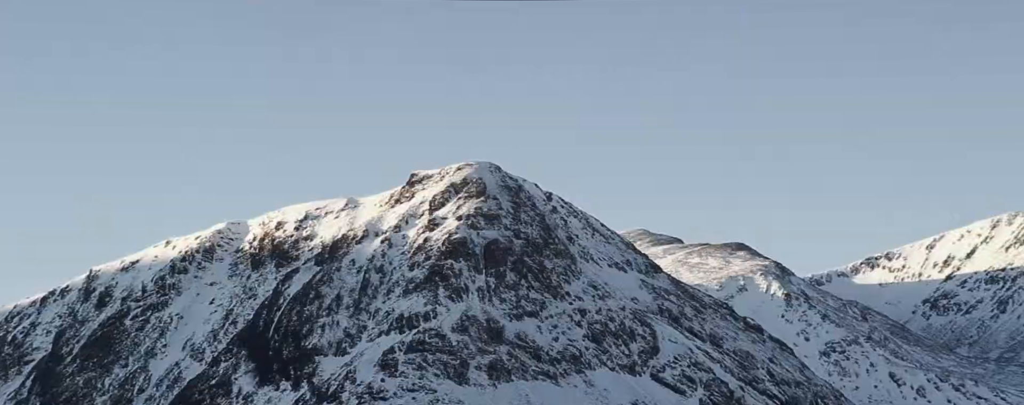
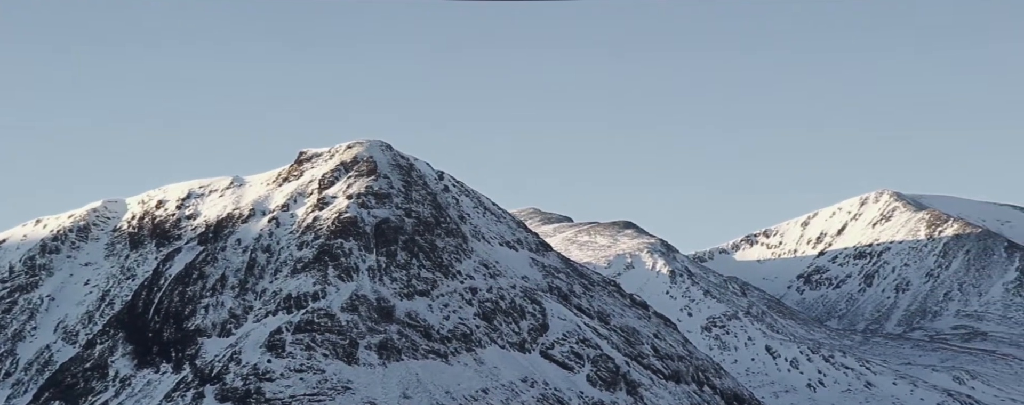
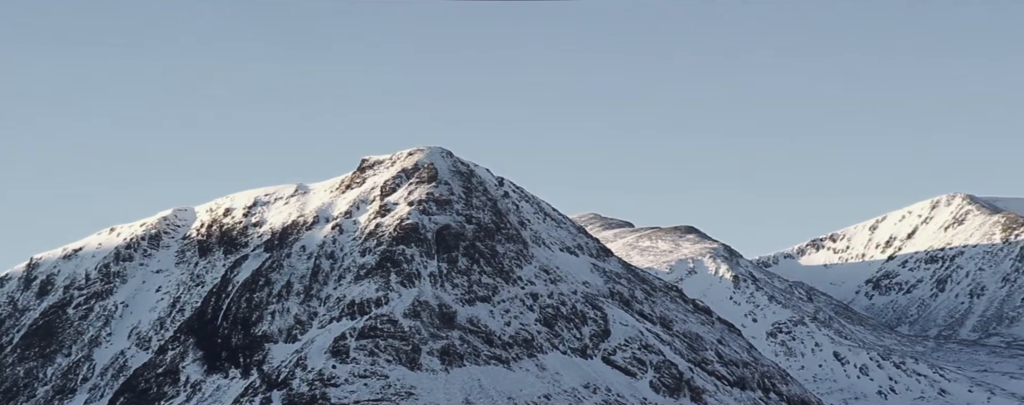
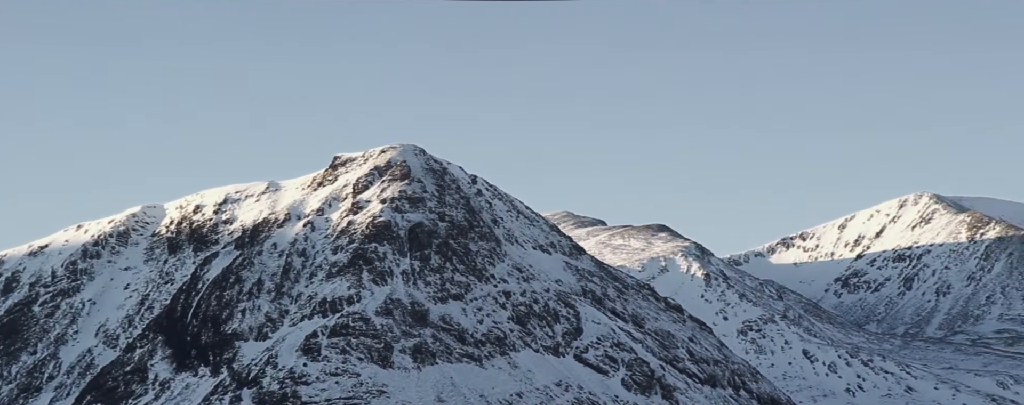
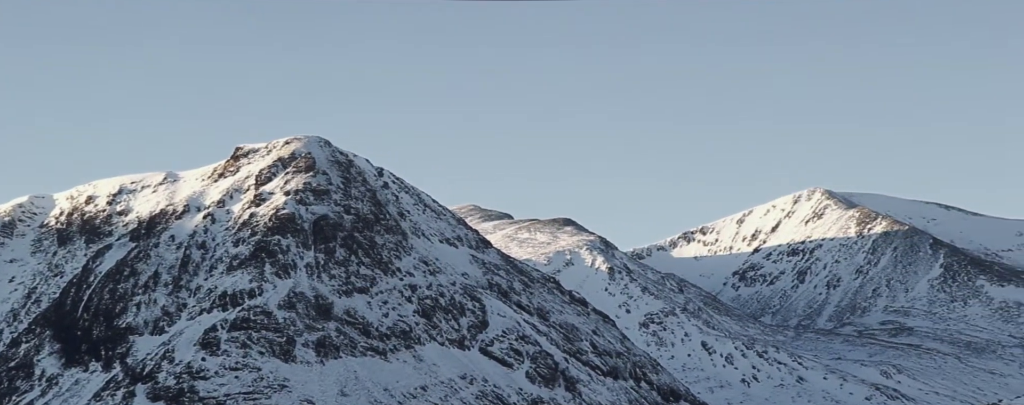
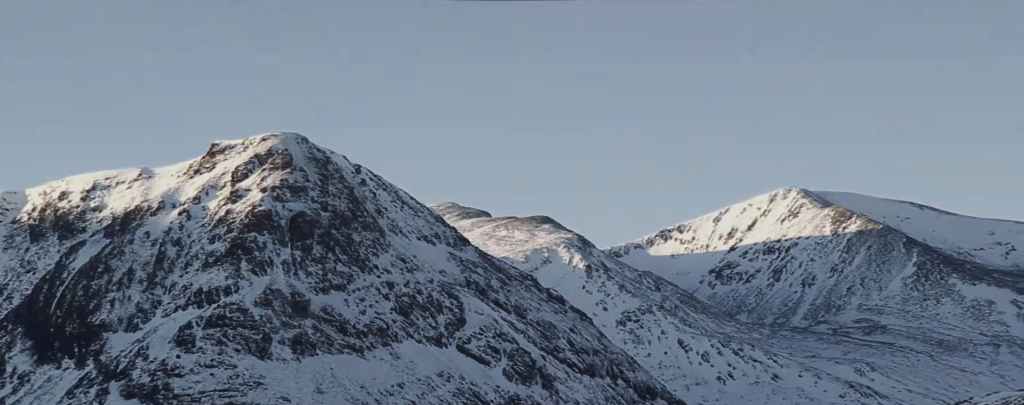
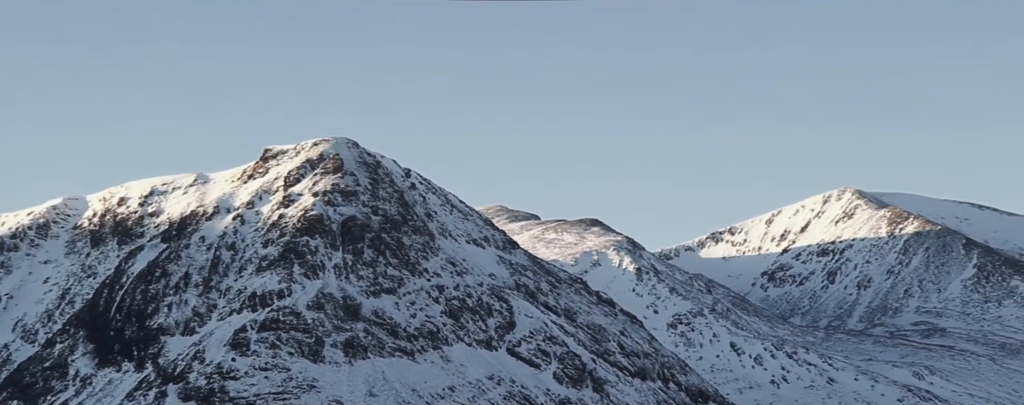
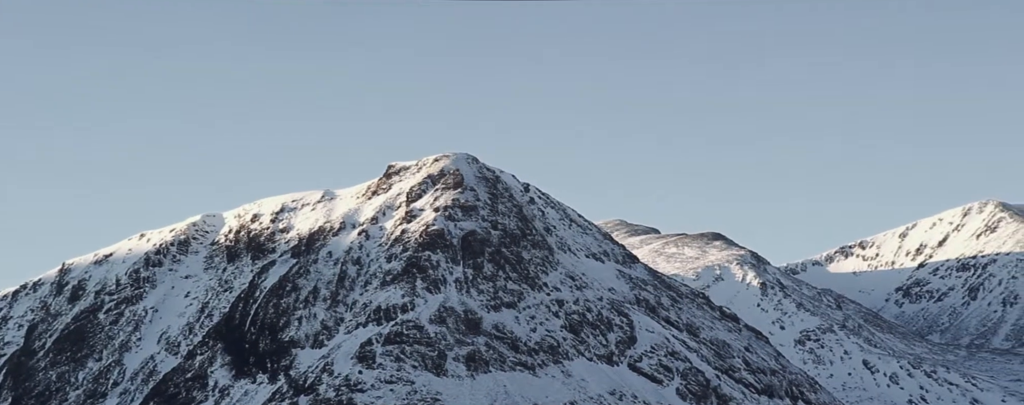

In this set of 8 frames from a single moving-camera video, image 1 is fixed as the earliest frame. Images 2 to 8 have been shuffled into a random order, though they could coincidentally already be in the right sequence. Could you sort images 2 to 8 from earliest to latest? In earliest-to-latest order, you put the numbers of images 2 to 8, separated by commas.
8, 3, 4, 2, 7, 5, 6
